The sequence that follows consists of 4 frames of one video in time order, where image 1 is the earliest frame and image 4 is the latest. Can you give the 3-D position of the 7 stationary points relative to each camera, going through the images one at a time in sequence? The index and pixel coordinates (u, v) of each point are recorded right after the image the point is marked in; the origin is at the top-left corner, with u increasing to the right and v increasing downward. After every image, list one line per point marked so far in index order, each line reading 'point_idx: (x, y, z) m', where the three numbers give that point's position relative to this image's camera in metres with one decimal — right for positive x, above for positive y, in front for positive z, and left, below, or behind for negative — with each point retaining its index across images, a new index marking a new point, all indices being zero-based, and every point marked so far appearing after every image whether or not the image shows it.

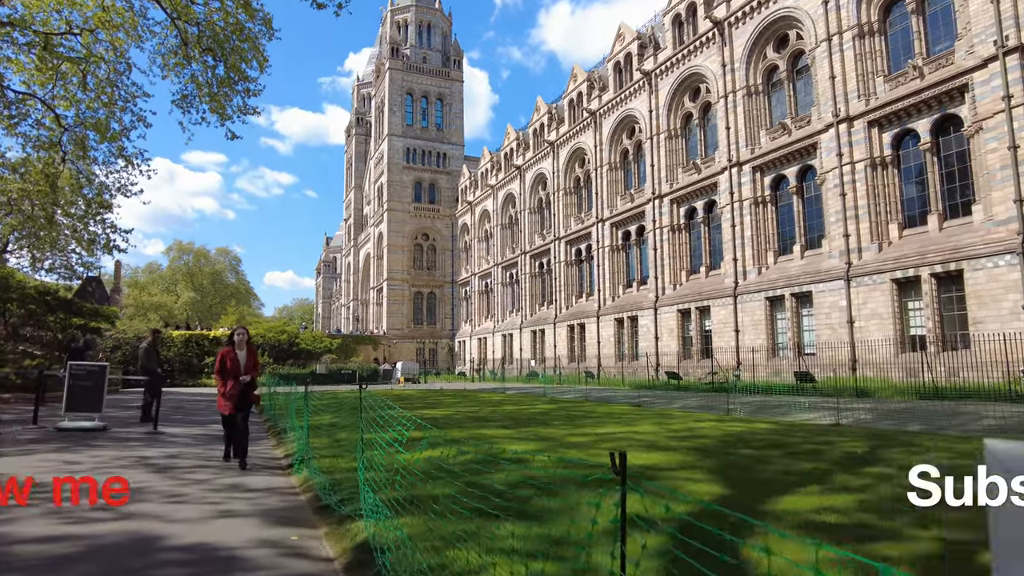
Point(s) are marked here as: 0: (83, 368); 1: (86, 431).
0: (-6.9, -1.3, +10.4) m
1: (-5.7, -1.9, +8.8) m
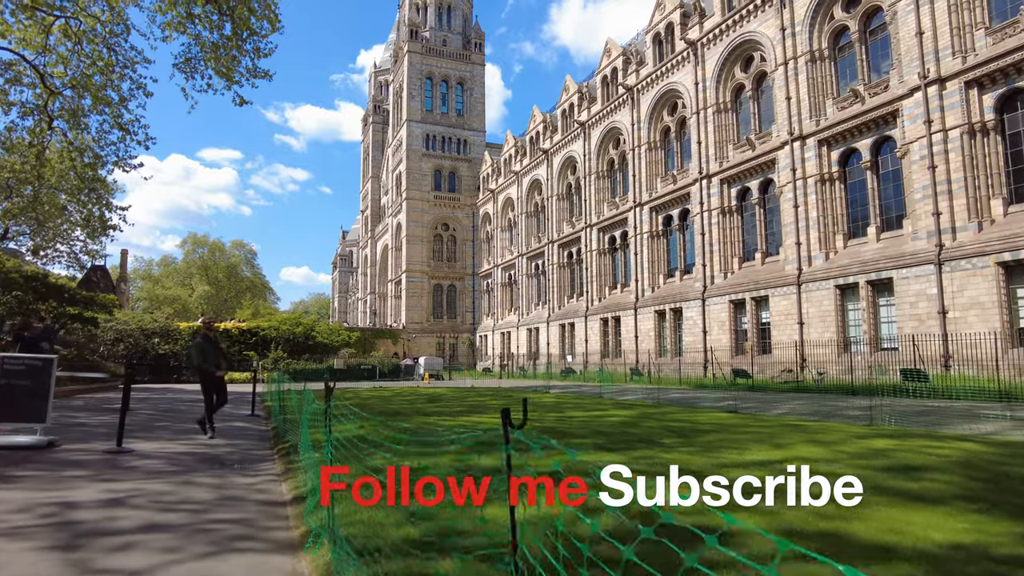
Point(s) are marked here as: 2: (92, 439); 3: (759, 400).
0: (-5.9, -0.9, +8.0) m
1: (-4.7, -1.6, +6.3) m
2: (-4.7, -1.7, +7.3) m
3: (+4.9, -2.2, +13.0) m
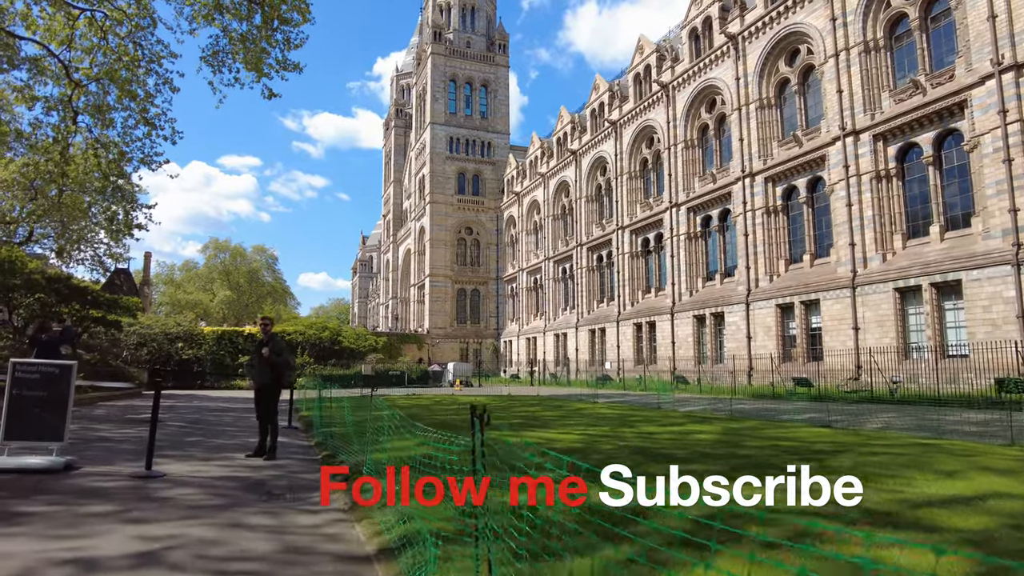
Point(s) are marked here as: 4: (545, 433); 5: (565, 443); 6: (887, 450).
0: (-5.0, -0.9, +7.0) m
1: (-3.9, -1.5, +5.3) m
2: (-3.8, -1.6, +6.3) m
3: (+5.9, -2.2, +11.7) m
4: (+0.4, -1.9, +8.7) m
5: (+0.6, -1.9, +7.9) m
6: (+4.0, -1.7, +7.0) m
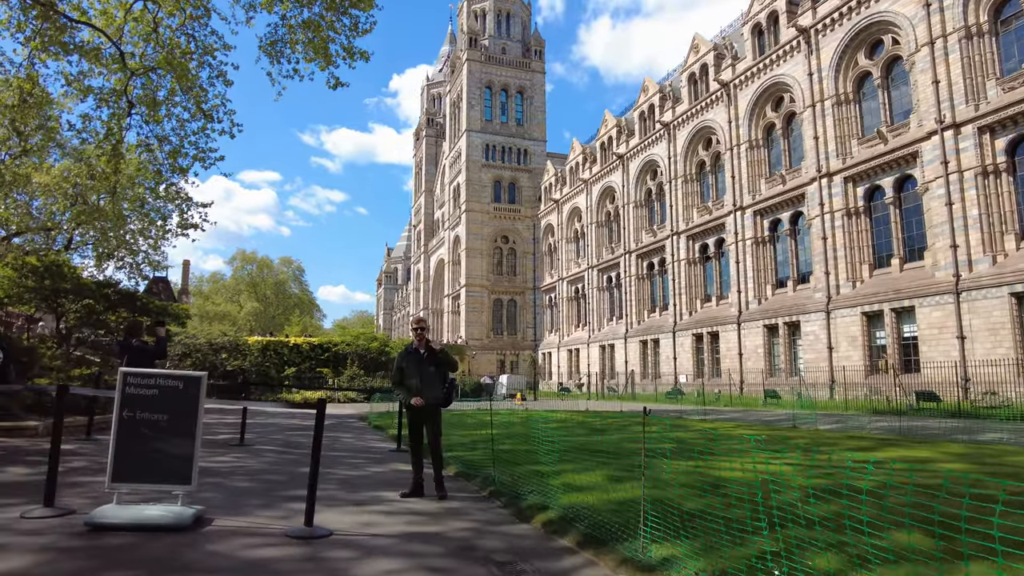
0: (-3.1, -0.8, +5.4) m
1: (-2.0, -1.4, +3.6) m
2: (-1.9, -1.5, +4.6) m
3: (+8.0, -2.2, +9.8) m
4: (+2.4, -1.8, +6.9) m
5: (+2.6, -1.8, +6.1) m
6: (+5.9, -1.6, +5.1) m
